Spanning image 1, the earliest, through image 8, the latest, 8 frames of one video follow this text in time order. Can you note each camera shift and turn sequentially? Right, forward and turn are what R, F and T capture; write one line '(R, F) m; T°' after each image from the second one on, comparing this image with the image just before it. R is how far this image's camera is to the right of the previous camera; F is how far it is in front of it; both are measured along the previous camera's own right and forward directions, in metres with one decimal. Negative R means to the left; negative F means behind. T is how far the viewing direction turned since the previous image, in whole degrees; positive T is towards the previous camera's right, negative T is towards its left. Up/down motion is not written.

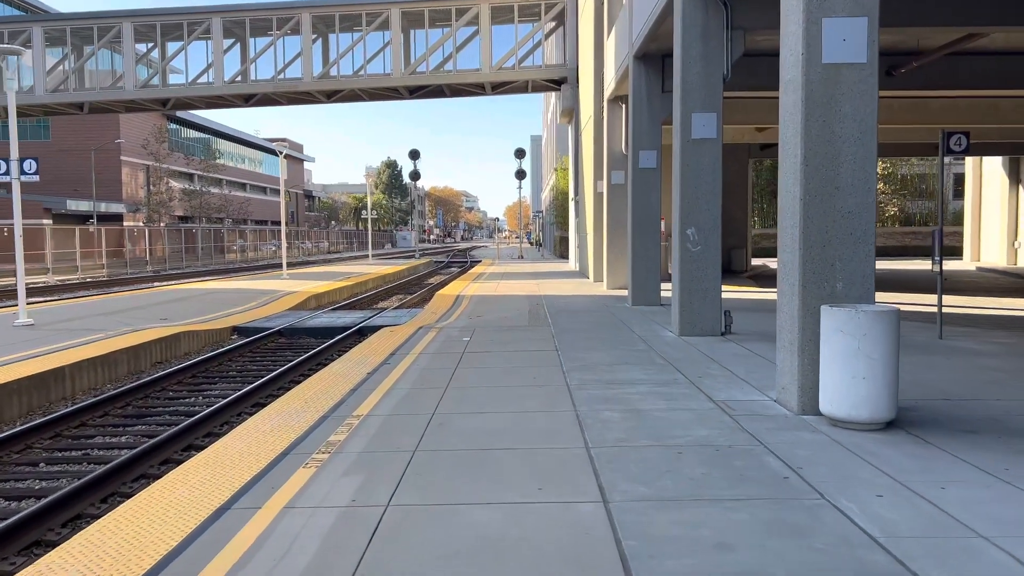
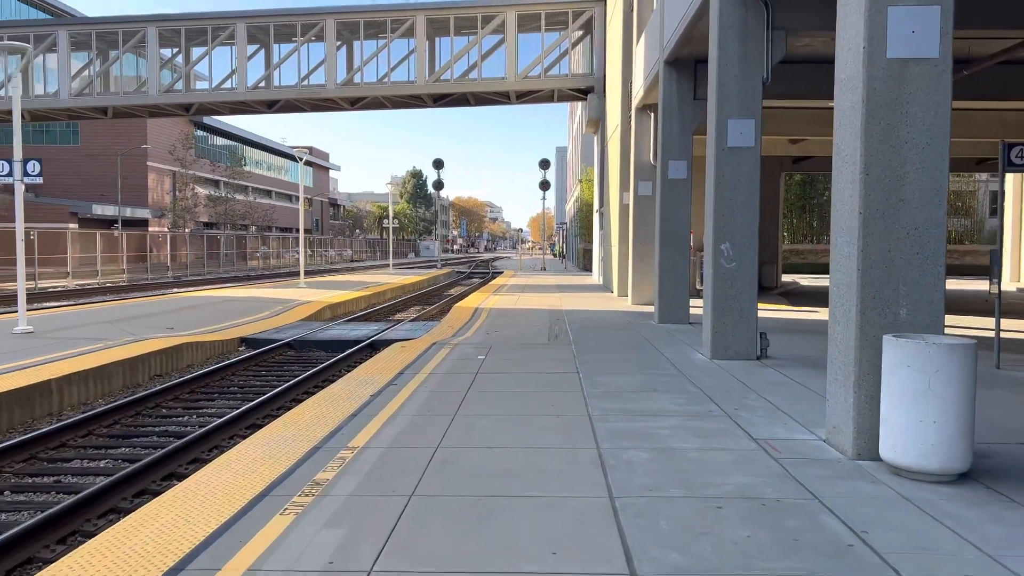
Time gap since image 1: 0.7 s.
(0.0, +0.7) m; -2°
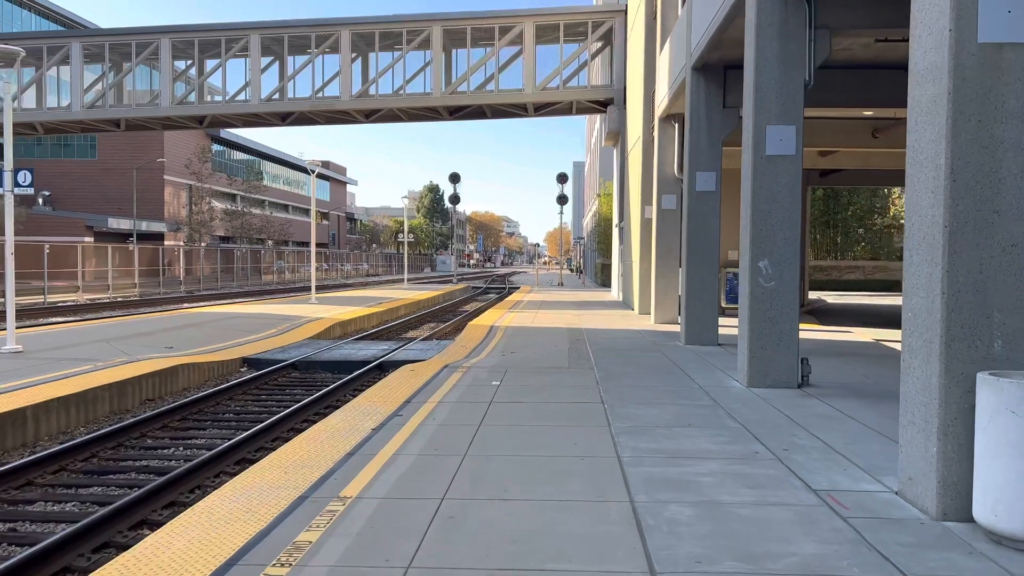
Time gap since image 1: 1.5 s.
(0.0, +0.8) m; -1°
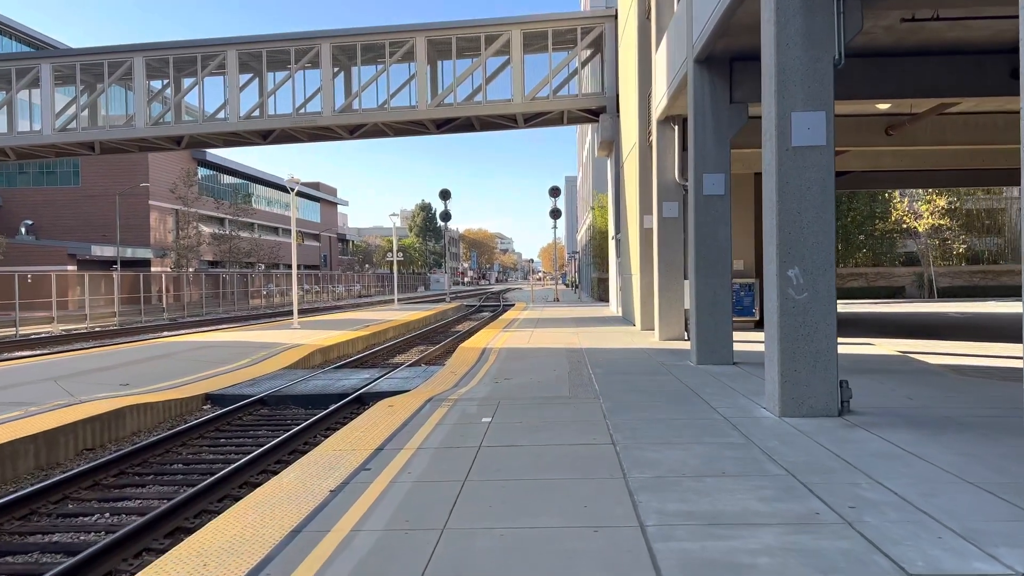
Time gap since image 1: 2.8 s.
(+0.1, +1.2) m; 0°
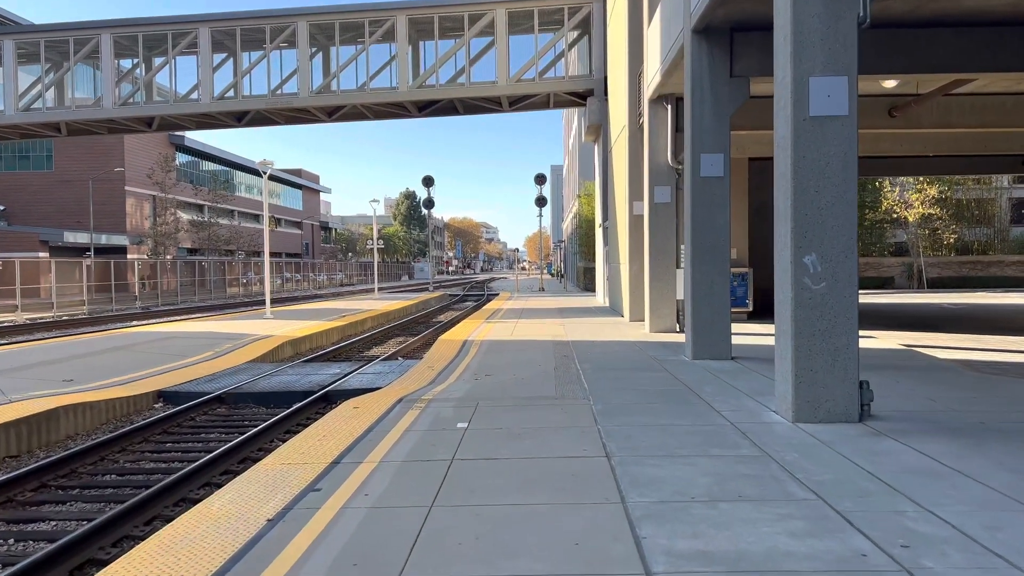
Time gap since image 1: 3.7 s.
(0.0, +0.9) m; +1°
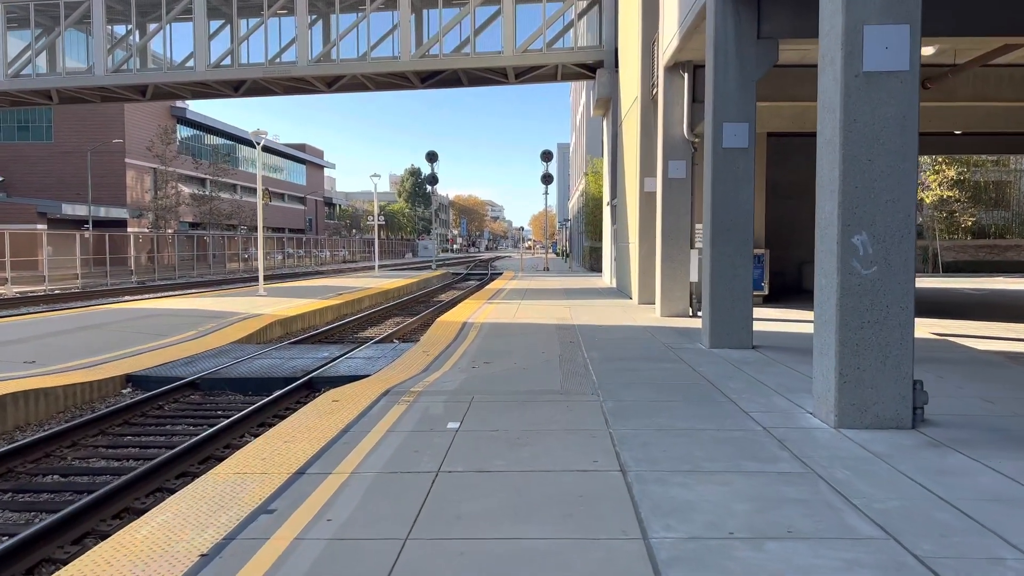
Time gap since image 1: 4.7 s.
(0.0, +0.9) m; 0°
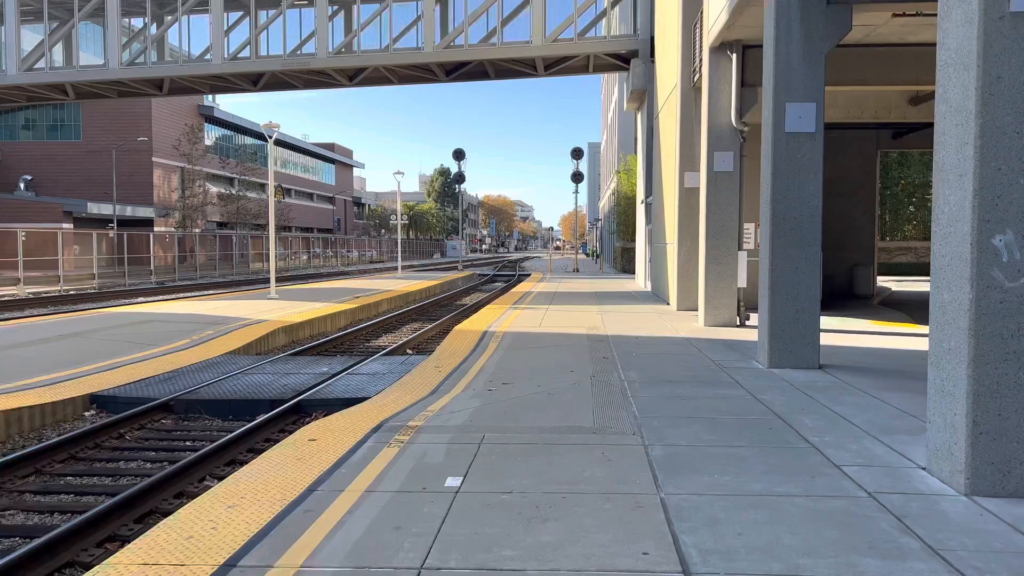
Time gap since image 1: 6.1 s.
(+0.1, +1.4) m; -2°
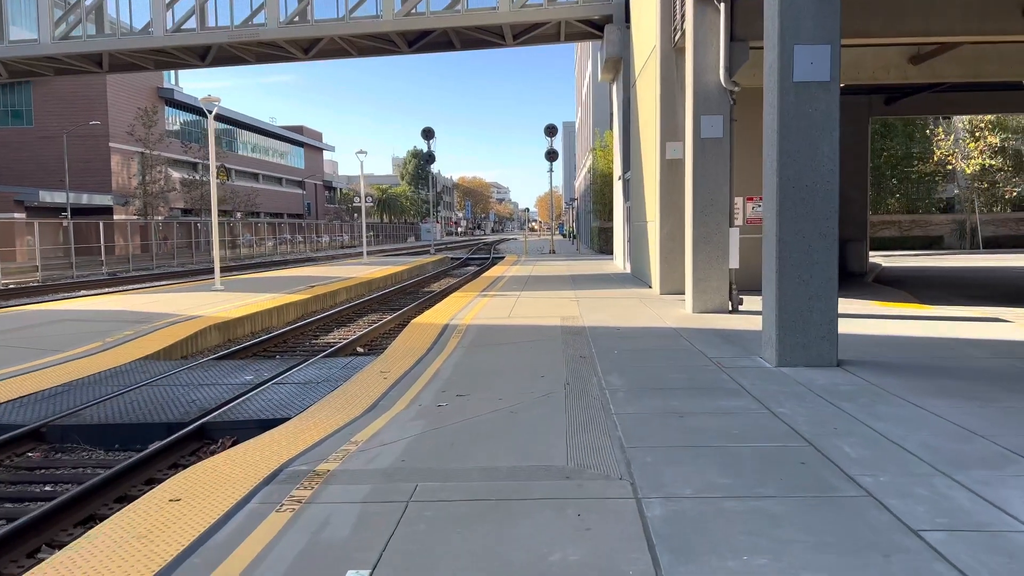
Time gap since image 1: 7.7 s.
(+0.2, +1.5) m; +2°
